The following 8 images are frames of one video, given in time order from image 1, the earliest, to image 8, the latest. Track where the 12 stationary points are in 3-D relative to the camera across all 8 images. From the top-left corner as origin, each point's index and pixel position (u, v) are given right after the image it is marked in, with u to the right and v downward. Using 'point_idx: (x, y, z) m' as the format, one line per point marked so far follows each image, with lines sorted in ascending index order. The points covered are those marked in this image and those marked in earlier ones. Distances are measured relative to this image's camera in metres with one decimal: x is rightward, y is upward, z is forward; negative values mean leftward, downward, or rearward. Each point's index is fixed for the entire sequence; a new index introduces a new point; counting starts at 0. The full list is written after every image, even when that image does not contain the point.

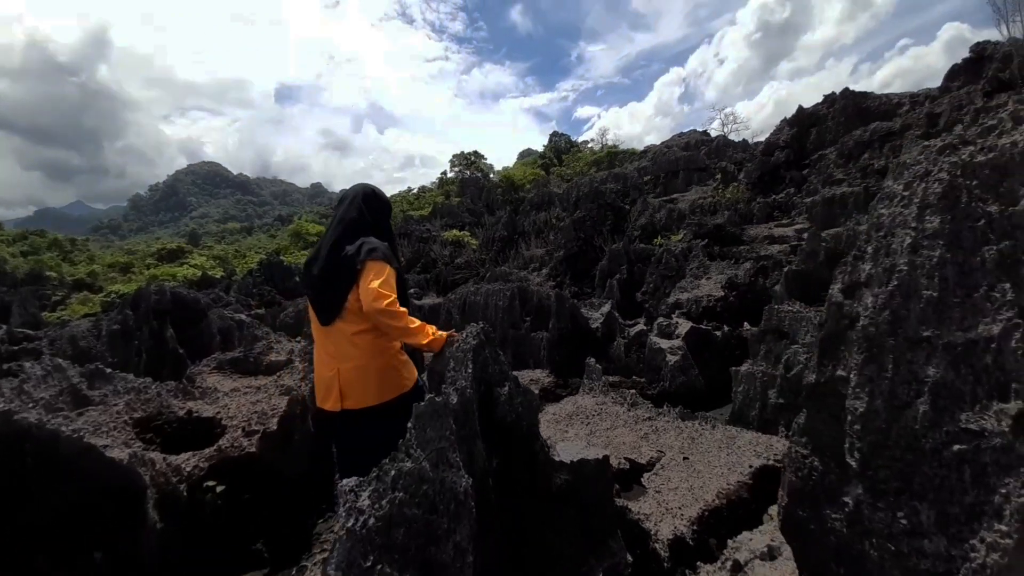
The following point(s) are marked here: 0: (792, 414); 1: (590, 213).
0: (+2.9, -1.3, +4.2) m
1: (+2.7, +2.5, +14.2) m
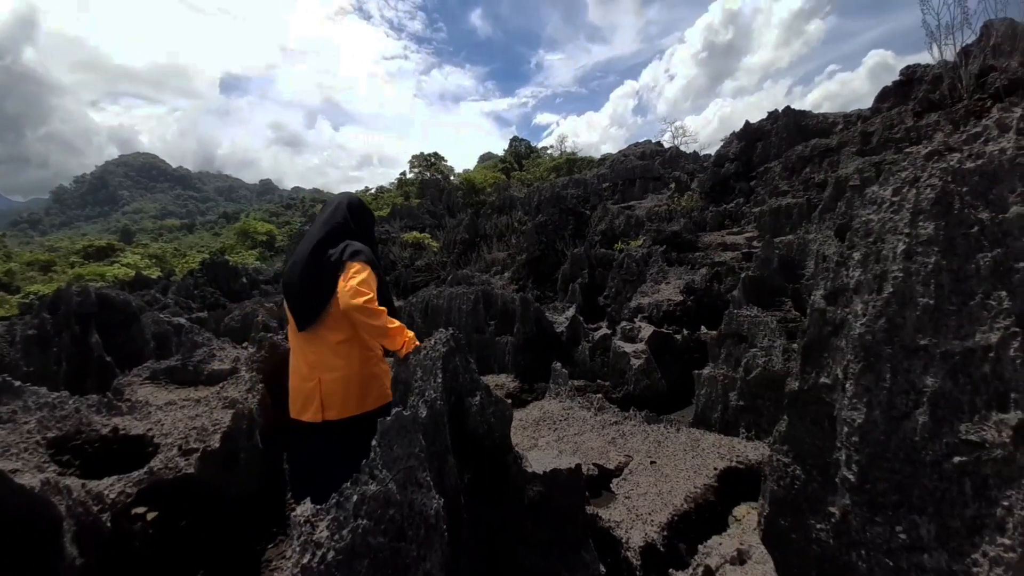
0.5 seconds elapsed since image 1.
0: (+2.5, -1.4, +4.4) m
1: (+1.4, +2.4, +14.3) m
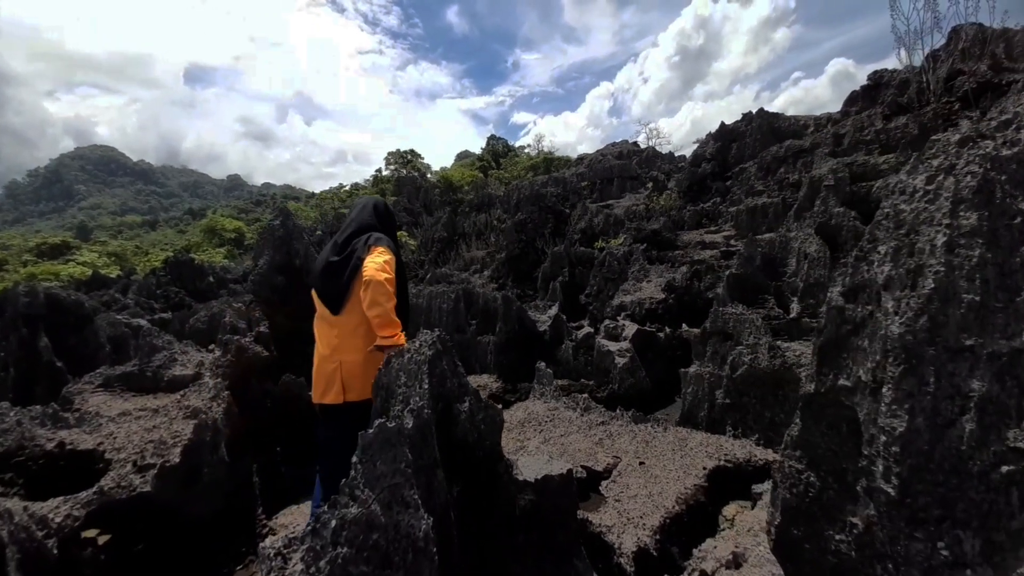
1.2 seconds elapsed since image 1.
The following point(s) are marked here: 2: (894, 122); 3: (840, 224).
0: (+2.4, -1.3, +4.3) m
1: (+0.7, +2.5, +14.2) m
2: (+8.1, +3.5, +8.7) m
3: (+3.9, +0.8, +4.9) m
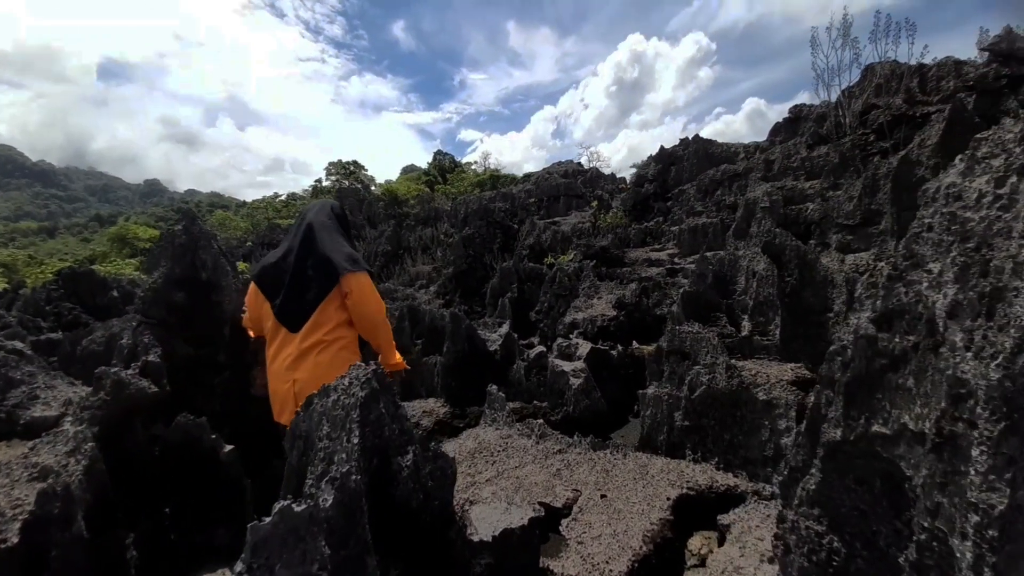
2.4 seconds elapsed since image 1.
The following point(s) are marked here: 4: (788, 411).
0: (+1.9, -1.5, +4.2) m
1: (-1.1, +1.9, +13.9) m
2: (+7.0, +3.2, +9.5) m
3: (+3.3, +0.5, +5.0) m
4: (+2.6, -1.1, +3.8) m
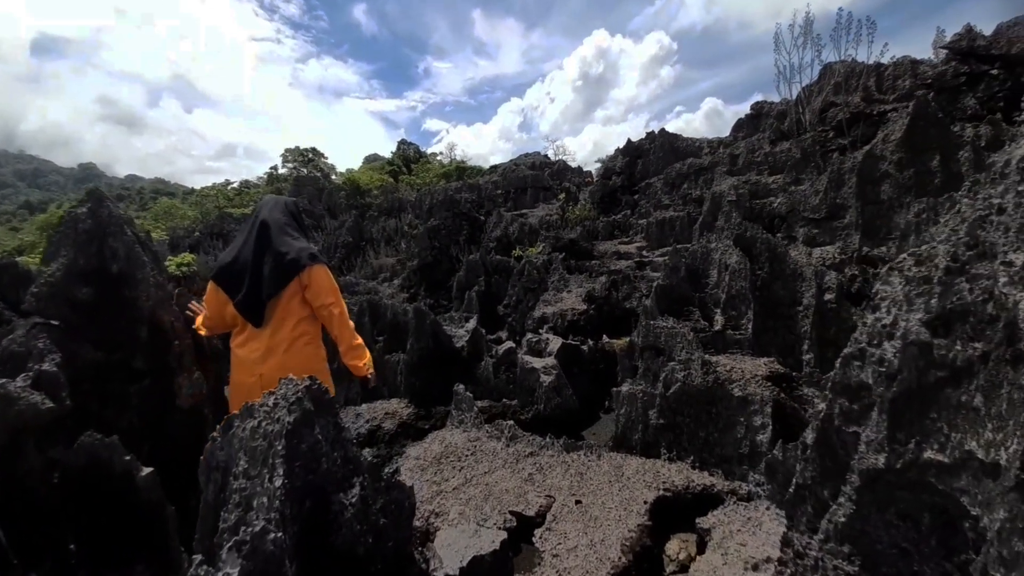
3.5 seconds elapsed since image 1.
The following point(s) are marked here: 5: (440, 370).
0: (+1.6, -1.5, +4.1) m
1: (-2.1, +2.1, +13.4) m
2: (+6.3, +3.3, +9.6) m
3: (+2.9, +0.6, +5.0) m
4: (+2.3, -1.1, +3.7) m
5: (-1.1, -1.2, +6.2) m
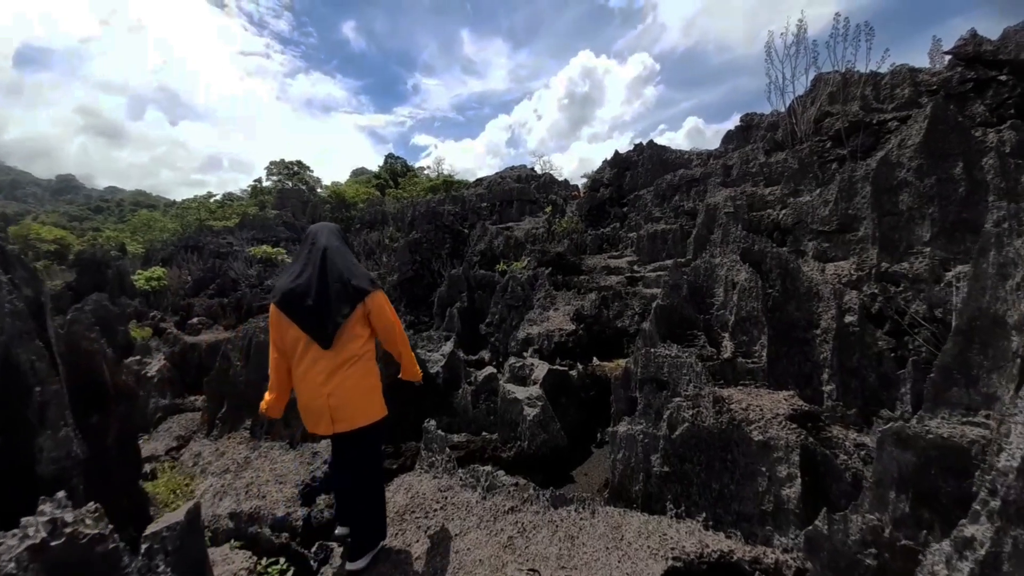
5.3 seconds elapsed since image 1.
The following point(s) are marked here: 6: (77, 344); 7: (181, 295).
0: (+1.4, -1.6, +3.4) m
1: (-2.6, +1.6, +12.7) m
2: (+5.9, +3.0, +9.3) m
3: (+2.7, +0.4, +4.4) m
4: (+2.1, -1.3, +3.1) m
5: (-1.3, -1.5, +5.5) m
6: (-3.8, -0.5, +3.6) m
7: (-13.6, -0.3, +17.1) m
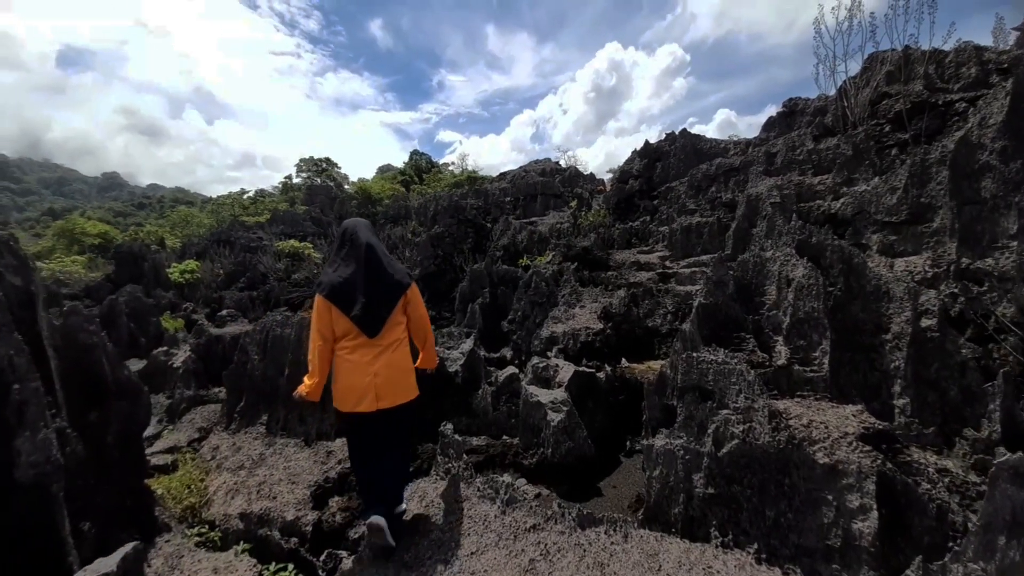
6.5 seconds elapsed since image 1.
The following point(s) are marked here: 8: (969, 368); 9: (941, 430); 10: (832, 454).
0: (+1.6, -1.6, +3.0) m
1: (-1.9, +1.8, +12.5) m
2: (+6.4, +3.0, +8.5) m
3: (+3.0, +0.4, +3.9) m
4: (+2.3, -1.2, +2.6) m
5: (-1.1, -1.4, +5.2) m
6: (-3.6, -0.4, +3.4) m
7: (-12.7, 0.0, +17.5) m
8: (+3.8, -0.7, +3.5) m
9: (+3.6, -1.2, +3.4) m
10: (+2.2, -1.1, +2.8) m
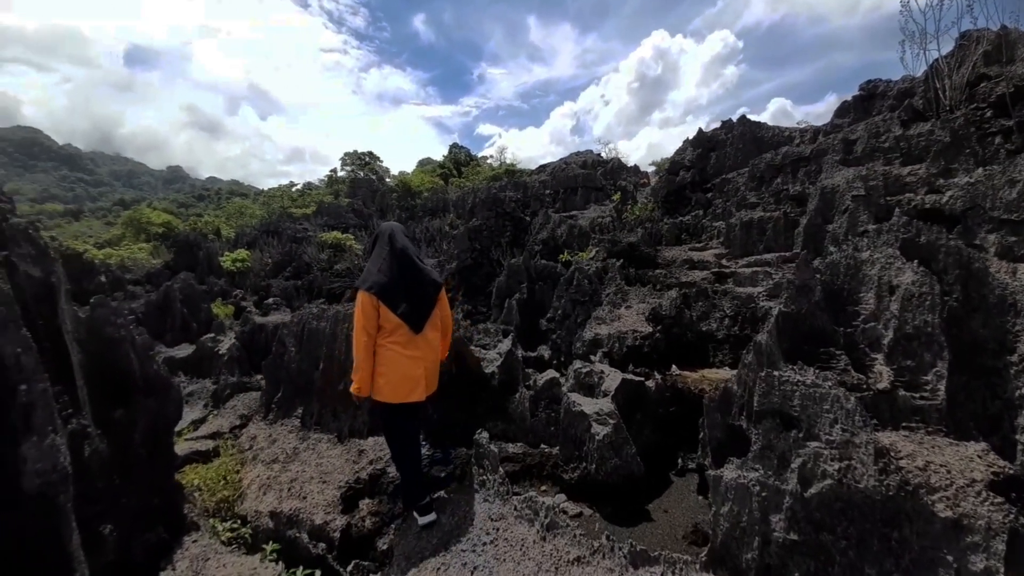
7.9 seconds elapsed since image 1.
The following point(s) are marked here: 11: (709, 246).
0: (+1.8, -1.7, +2.5) m
1: (-0.7, +2.0, +12.2) m
2: (+7.3, +2.9, +7.5) m
3: (+3.4, +0.4, +3.3) m
4: (+2.5, -1.3, +2.1) m
5: (-0.6, -1.4, +4.9) m
6: (-3.2, -0.3, +3.3) m
7: (-11.1, +0.5, +18.1) m
8: (+4.2, -0.8, +2.7) m
9: (+3.9, -1.3, +2.7) m
10: (+2.4, -1.2, +2.2) m
11: (+4.7, +1.0, +10.1) m
